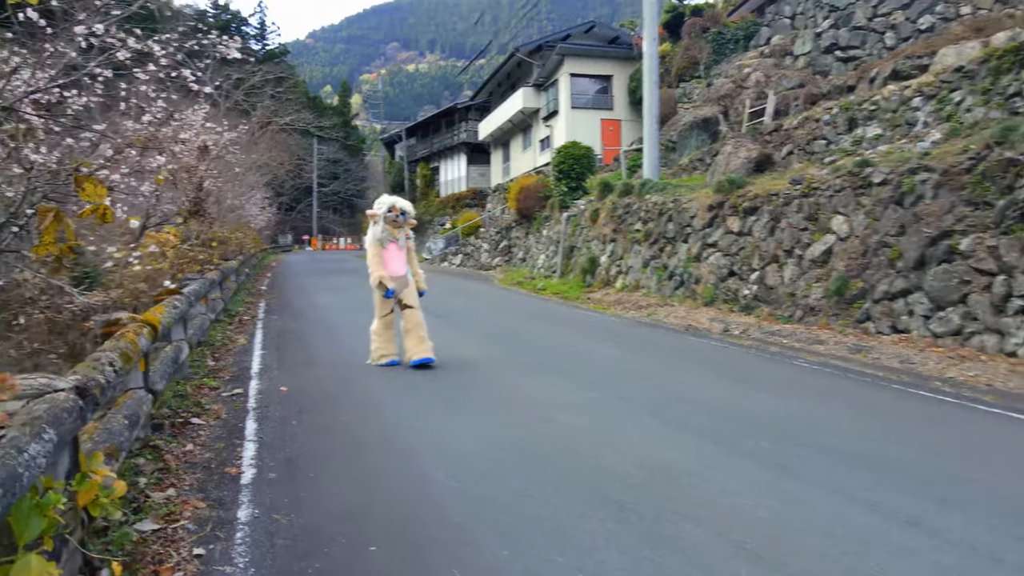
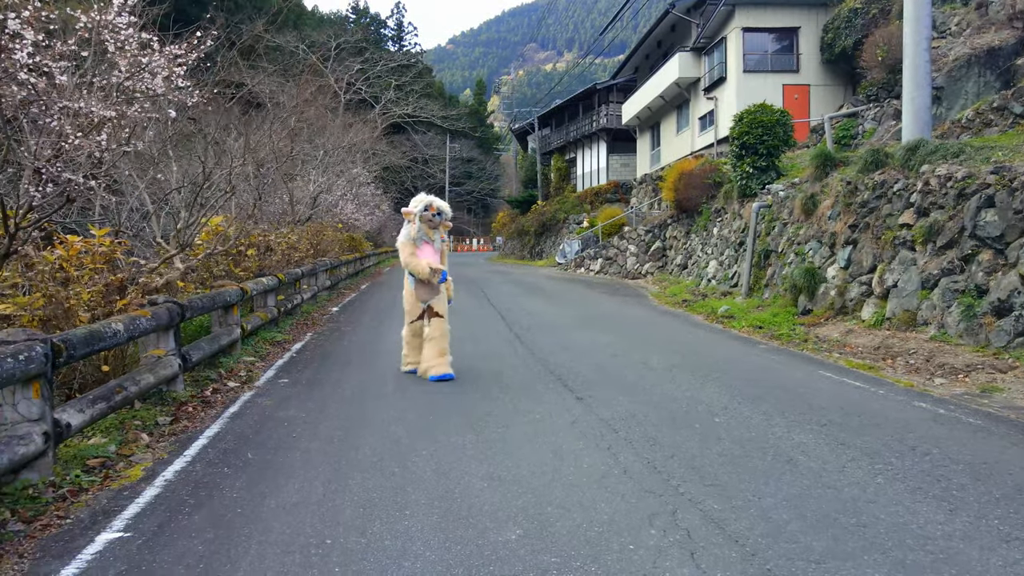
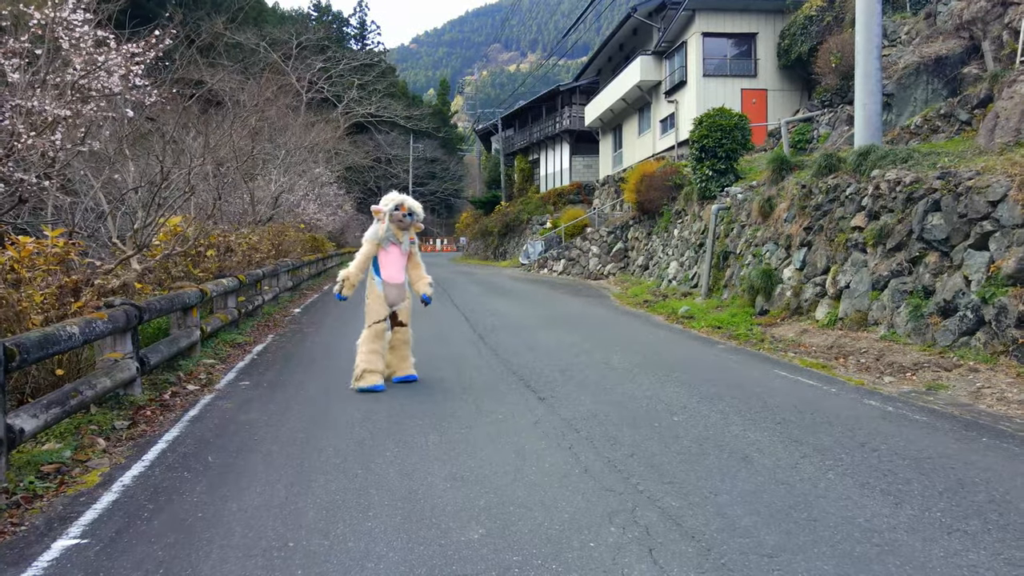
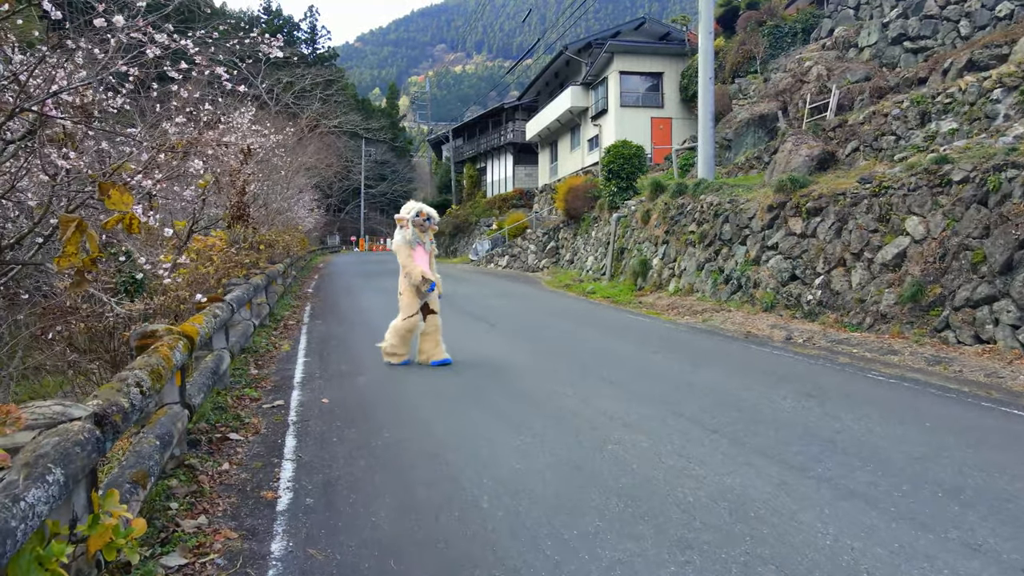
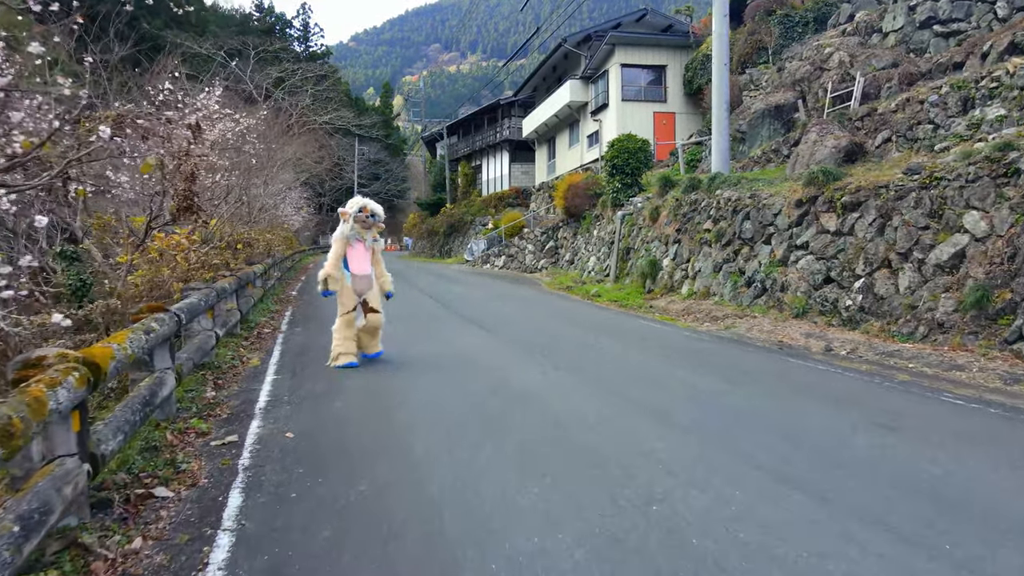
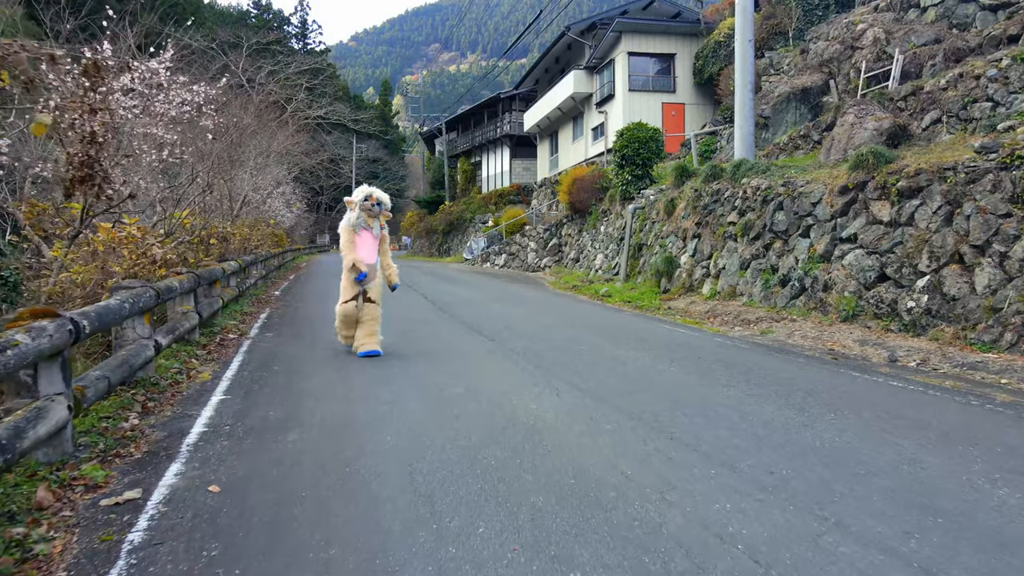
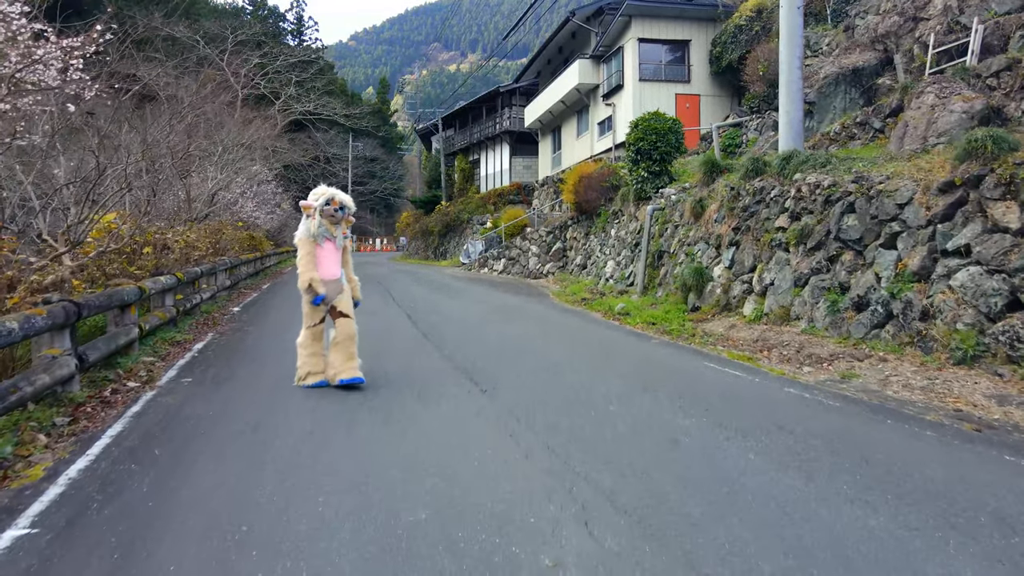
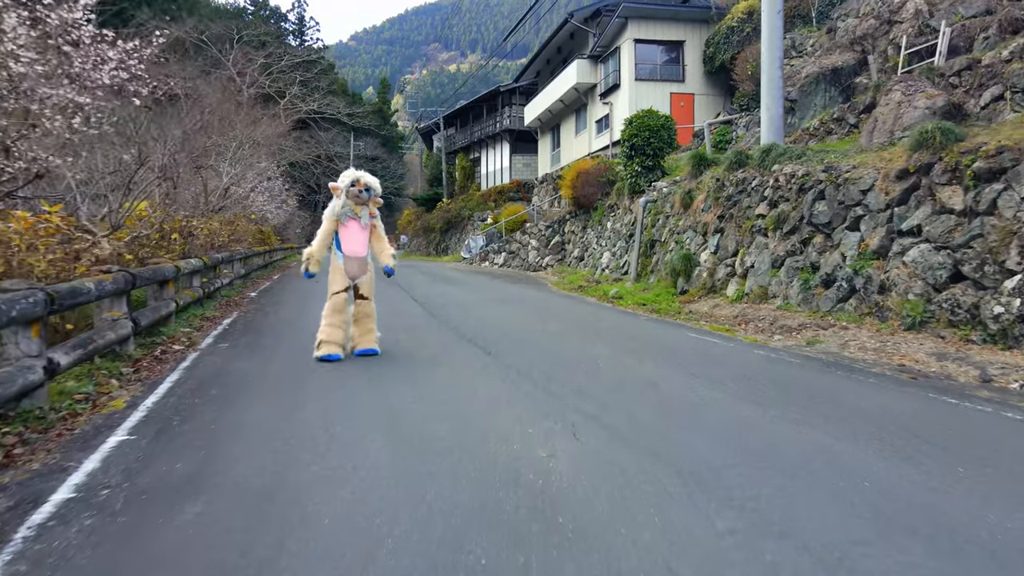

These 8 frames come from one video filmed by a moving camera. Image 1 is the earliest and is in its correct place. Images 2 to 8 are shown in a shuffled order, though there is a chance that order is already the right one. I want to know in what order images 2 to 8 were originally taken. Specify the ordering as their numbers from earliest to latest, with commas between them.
4, 5, 6, 8, 7, 3, 2
